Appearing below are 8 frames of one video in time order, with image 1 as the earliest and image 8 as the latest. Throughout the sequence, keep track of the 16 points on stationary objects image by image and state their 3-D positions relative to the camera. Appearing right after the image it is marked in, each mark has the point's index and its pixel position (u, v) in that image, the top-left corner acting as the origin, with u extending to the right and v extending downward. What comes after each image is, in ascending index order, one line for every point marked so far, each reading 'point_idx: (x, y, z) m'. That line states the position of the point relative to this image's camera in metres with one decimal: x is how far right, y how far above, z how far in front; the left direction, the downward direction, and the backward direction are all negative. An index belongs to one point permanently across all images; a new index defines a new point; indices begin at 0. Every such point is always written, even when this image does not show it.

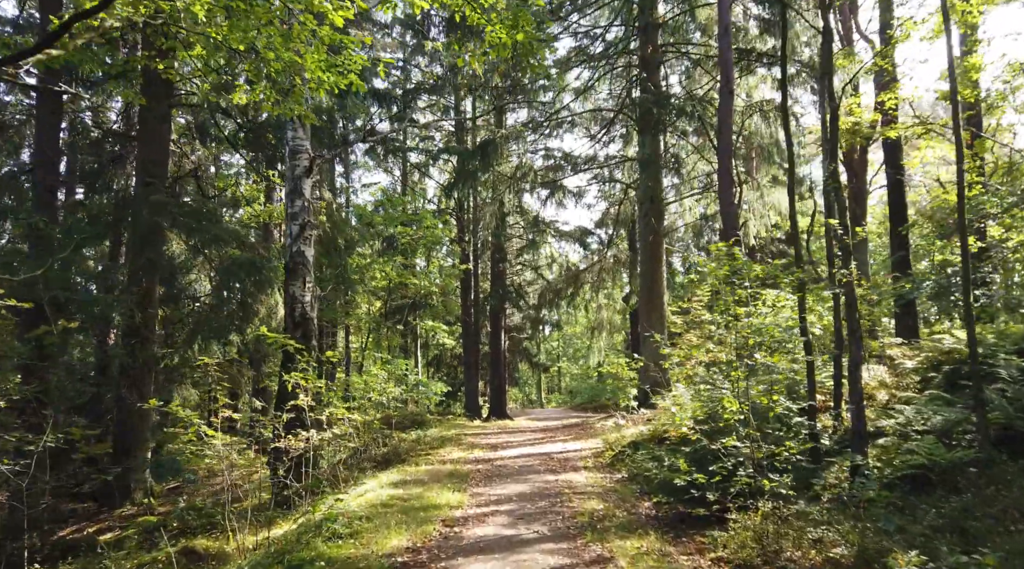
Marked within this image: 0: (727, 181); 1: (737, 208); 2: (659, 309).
0: (+3.7, +1.8, +13.4) m
1: (+3.9, +1.3, +13.3) m
2: (+3.0, -0.5, +15.9) m
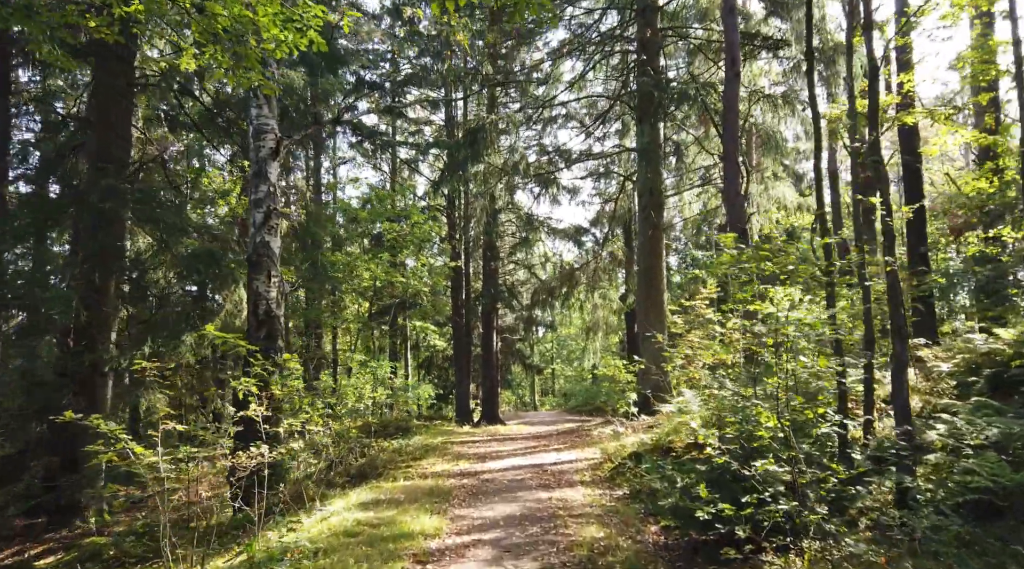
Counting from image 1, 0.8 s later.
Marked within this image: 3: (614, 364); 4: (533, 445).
0: (+3.6, +1.8, +12.5) m
1: (+3.7, +1.3, +12.4) m
2: (+2.8, -0.5, +15.0) m
3: (+2.2, -1.8, +16.9) m
4: (+0.4, -2.9, +14.0) m
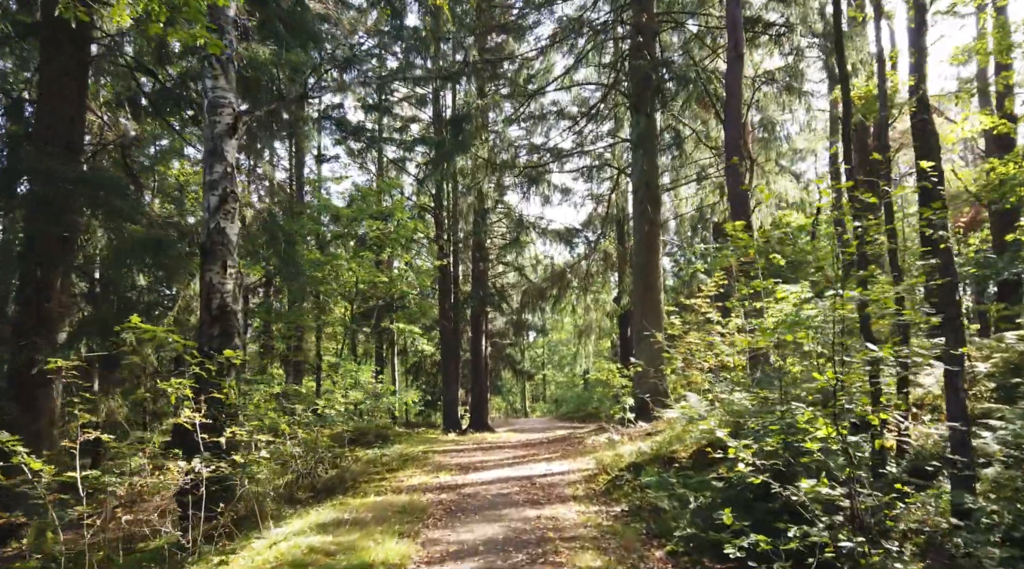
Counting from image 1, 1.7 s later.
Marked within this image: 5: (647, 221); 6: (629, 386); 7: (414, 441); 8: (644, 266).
0: (+3.4, +1.9, +11.7) m
1: (+3.5, +1.4, +11.6) m
2: (+2.6, -0.4, +14.1) m
3: (+2.0, -1.8, +16.0) m
4: (+0.2, -2.9, +13.1) m
5: (+2.5, +1.2, +14.3) m
6: (+2.1, -1.8, +13.8) m
7: (-1.9, -3.1, +15.1) m
8: (+2.4, +0.3, +14.3) m
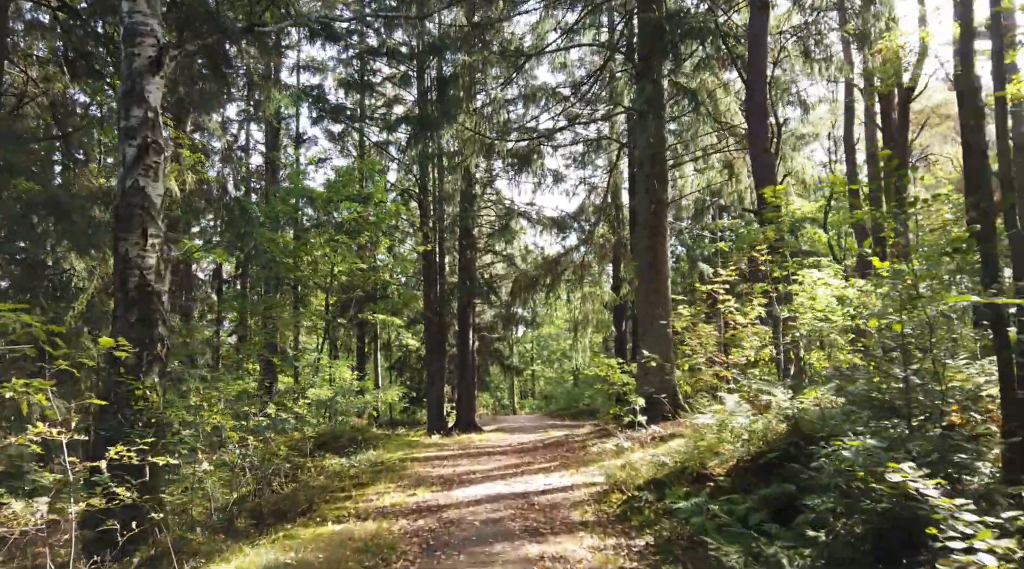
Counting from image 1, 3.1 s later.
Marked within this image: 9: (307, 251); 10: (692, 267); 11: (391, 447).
0: (+3.3, +2.1, +10.2) m
1: (+3.4, +1.6, +10.1) m
2: (+2.4, -0.2, +12.7) m
3: (+1.8, -1.5, +14.6) m
4: (0.0, -2.6, +11.6) m
5: (+2.3, +1.4, +12.8) m
6: (+1.9, -1.6, +12.4) m
7: (-2.0, -2.8, +13.6) m
8: (+2.3, +0.5, +12.8) m
9: (-4.9, +0.8, +17.8) m
10: (+4.3, +0.4, +18.7) m
11: (-2.1, -2.8, +13.3) m
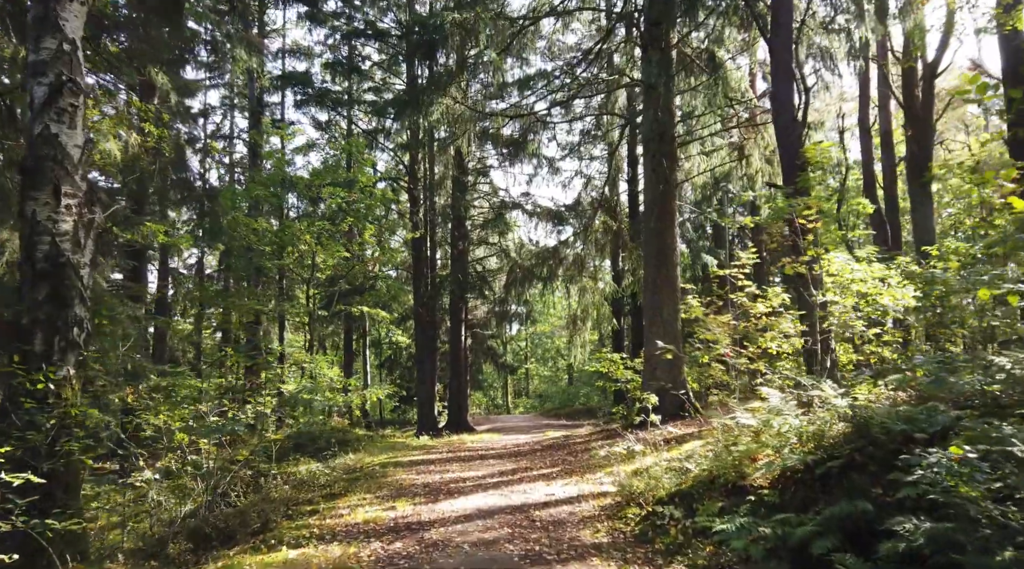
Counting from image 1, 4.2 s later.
0: (+3.2, +2.3, +9.2) m
1: (+3.4, +1.8, +9.1) m
2: (+2.4, 0.0, +11.6) m
3: (+1.7, -1.3, +13.6) m
4: (0.0, -2.4, +10.5) m
5: (+2.3, +1.6, +11.8) m
6: (+1.9, -1.4, +11.4) m
7: (-2.1, -2.6, +12.5) m
8: (+2.2, +0.7, +11.8) m
9: (-5.0, +1.0, +16.6) m
10: (+4.2, +0.6, +17.7) m
11: (-2.2, -2.6, +12.3) m
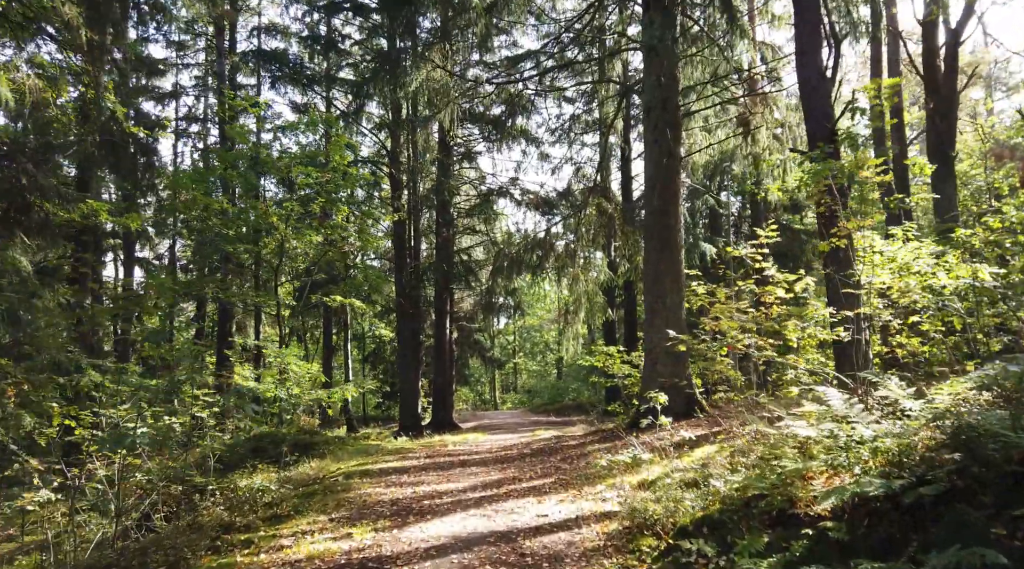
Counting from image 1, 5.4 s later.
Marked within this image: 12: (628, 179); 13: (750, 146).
0: (+3.1, +2.4, +8.0) m
1: (+3.2, +2.0, +7.9) m
2: (+2.2, +0.2, +10.5) m
3: (+1.5, -1.1, +12.4) m
4: (-0.2, -2.3, +9.4) m
5: (+2.1, +1.8, +10.6) m
6: (+1.7, -1.2, +10.2) m
7: (-2.3, -2.4, +11.3) m
8: (+2.0, +0.9, +10.6) m
9: (-5.3, +1.2, +15.4) m
10: (+3.9, +0.8, +16.6) m
11: (-2.4, -2.4, +11.1) m
12: (+2.7, +2.5, +18.3) m
13: (+4.2, +2.4, +13.8) m
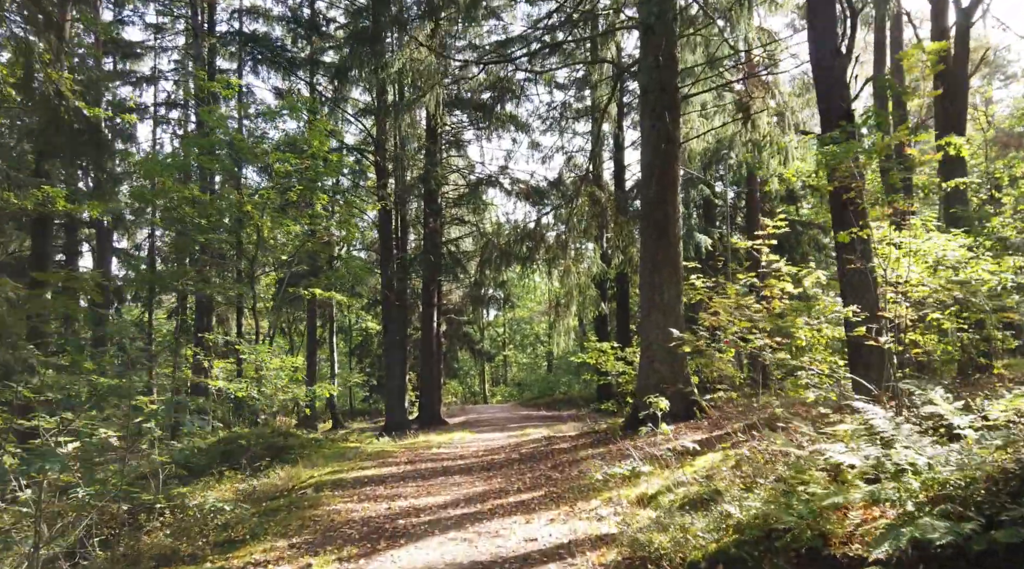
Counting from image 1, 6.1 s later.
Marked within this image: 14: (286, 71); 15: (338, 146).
0: (+2.9, +2.5, +7.4) m
1: (+3.1, +2.0, +7.3) m
2: (+2.0, +0.3, +9.9) m
3: (+1.3, -1.0, +11.8) m
4: (-0.4, -2.2, +8.8) m
5: (+1.9, +1.9, +10.0) m
6: (+1.5, -1.1, +9.6) m
7: (-2.5, -2.3, +10.7) m
8: (+1.9, +1.0, +10.0) m
9: (-5.5, +1.4, +14.7) m
10: (+3.7, +1.0, +16.0) m
11: (-2.5, -2.3, +10.4) m
12: (+2.5, +2.6, +17.7) m
13: (+4.0, +2.6, +13.2) m
14: (-5.7, +5.4, +19.8) m
15: (-4.2, +3.4, +19.0) m
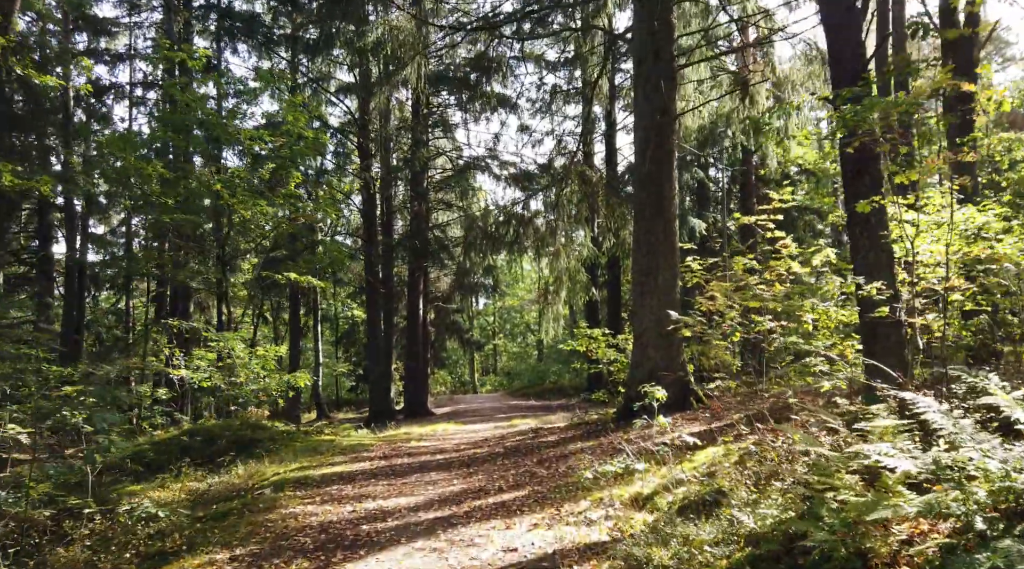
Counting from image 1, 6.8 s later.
0: (+2.8, +2.7, +6.8) m
1: (+2.9, +2.2, +6.7) m
2: (+1.8, +0.5, +9.3) m
3: (+1.1, -0.8, +11.2) m
4: (-0.5, -2.0, +8.1) m
5: (+1.7, +2.1, +9.3) m
6: (+1.4, -0.9, +9.0) m
7: (-2.7, -2.1, +10.0) m
8: (+1.7, +1.2, +9.4) m
9: (-5.7, +1.6, +13.9) m
10: (+3.4, +1.3, +15.3) m
11: (-2.7, -2.1, +9.8) m
12: (+2.2, +3.0, +17.0) m
13: (+3.8, +2.8, +12.6) m
14: (-6.0, +5.7, +19.0) m
15: (-4.5, +3.7, +18.2) m
